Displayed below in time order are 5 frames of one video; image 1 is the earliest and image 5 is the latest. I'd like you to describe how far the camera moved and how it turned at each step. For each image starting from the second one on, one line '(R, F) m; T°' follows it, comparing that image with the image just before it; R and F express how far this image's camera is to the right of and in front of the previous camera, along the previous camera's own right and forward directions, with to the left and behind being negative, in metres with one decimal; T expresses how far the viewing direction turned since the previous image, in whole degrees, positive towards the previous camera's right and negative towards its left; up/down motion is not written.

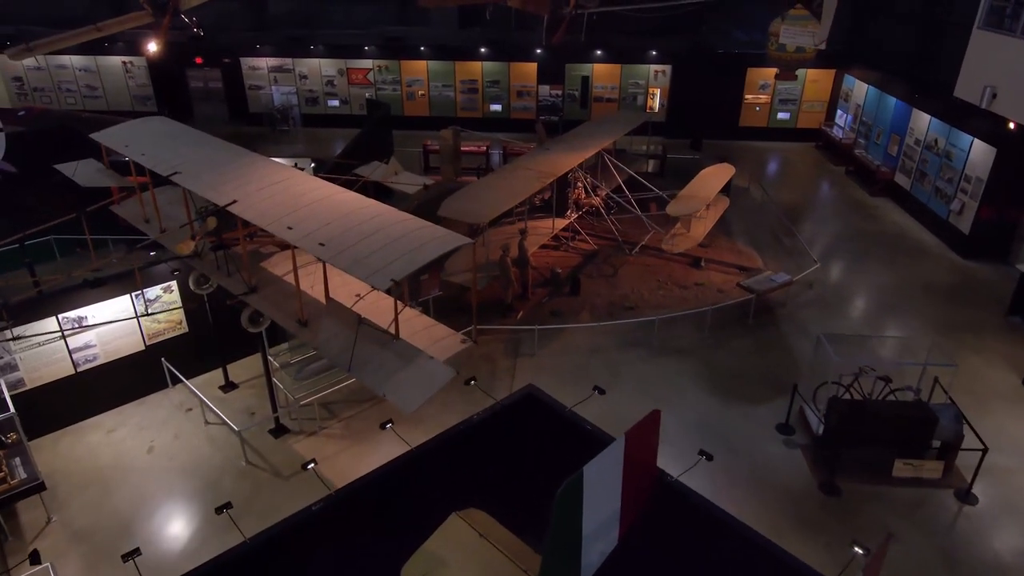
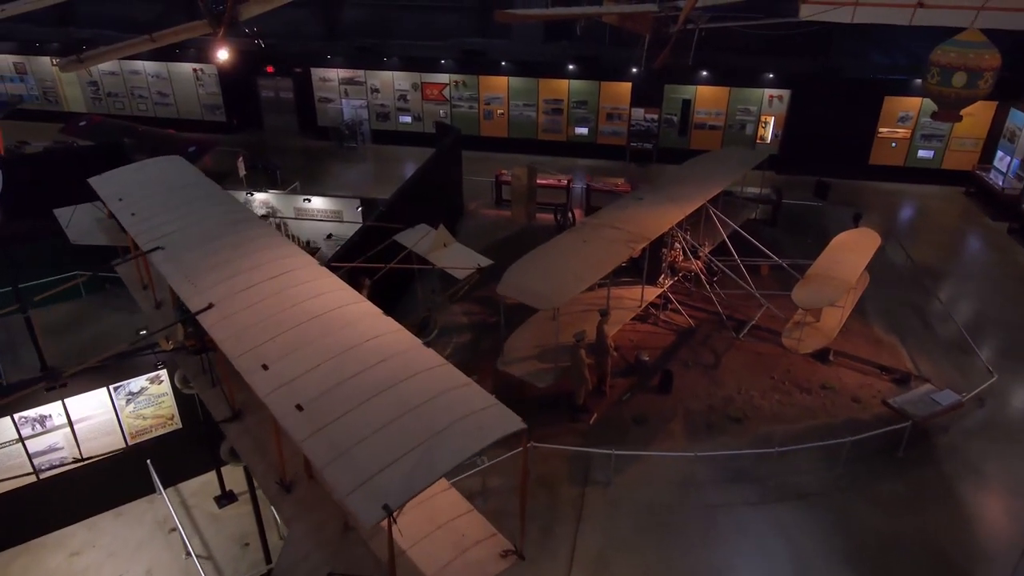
(0.0, +2.6) m; -7°
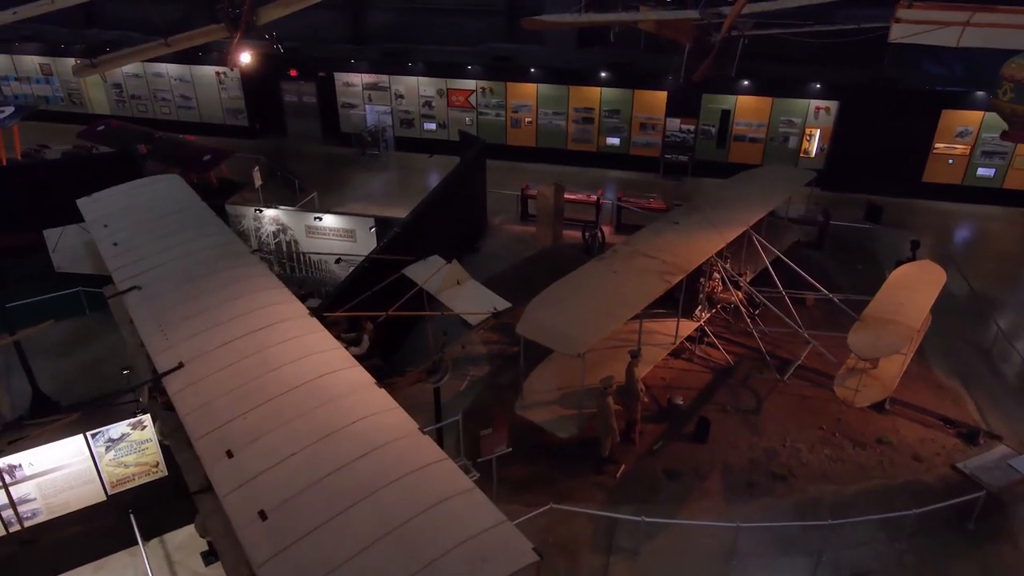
(+0.1, +0.9) m; -2°
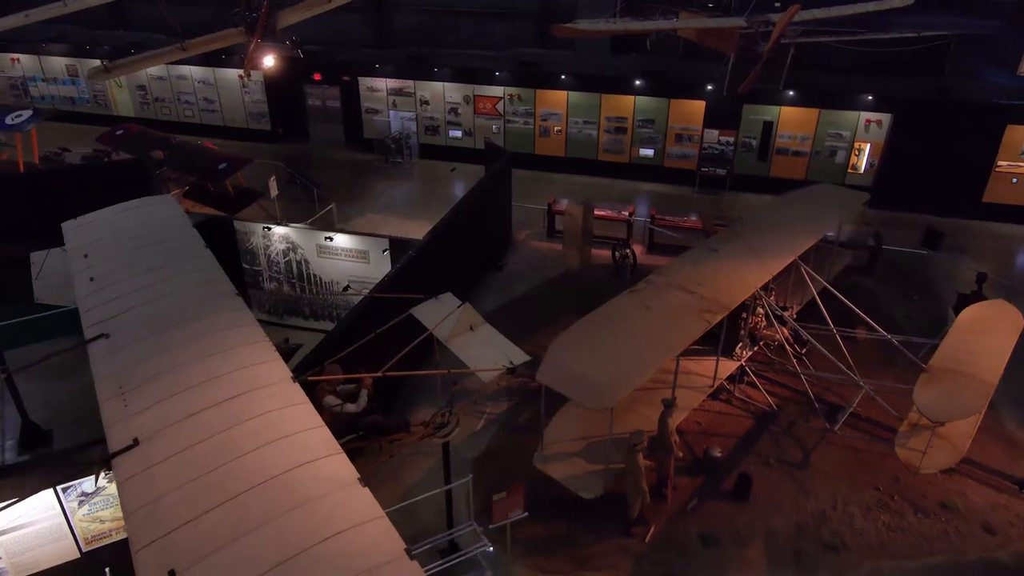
(+0.1, +0.9) m; -2°
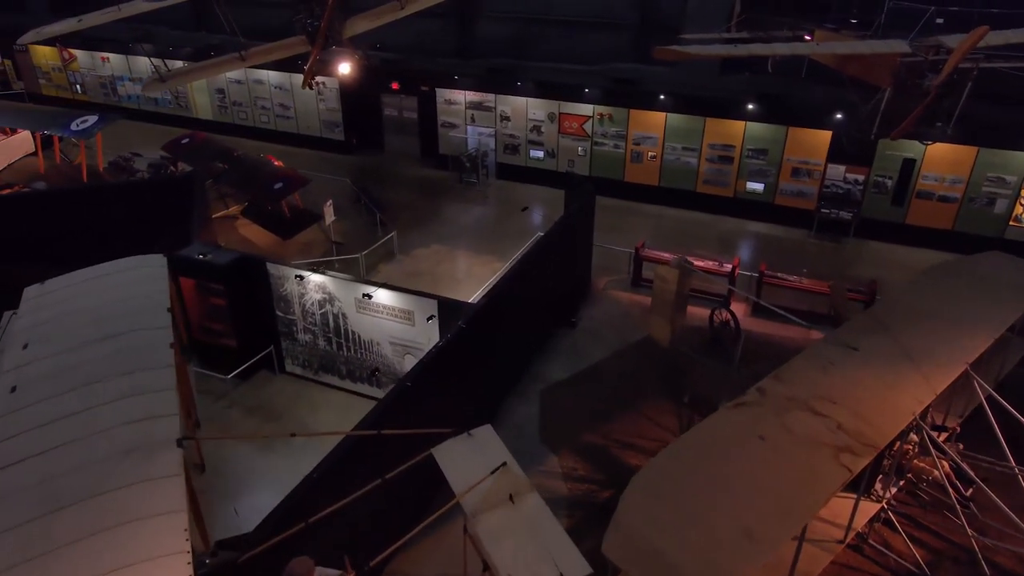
(+0.1, +2.1) m; -7°
